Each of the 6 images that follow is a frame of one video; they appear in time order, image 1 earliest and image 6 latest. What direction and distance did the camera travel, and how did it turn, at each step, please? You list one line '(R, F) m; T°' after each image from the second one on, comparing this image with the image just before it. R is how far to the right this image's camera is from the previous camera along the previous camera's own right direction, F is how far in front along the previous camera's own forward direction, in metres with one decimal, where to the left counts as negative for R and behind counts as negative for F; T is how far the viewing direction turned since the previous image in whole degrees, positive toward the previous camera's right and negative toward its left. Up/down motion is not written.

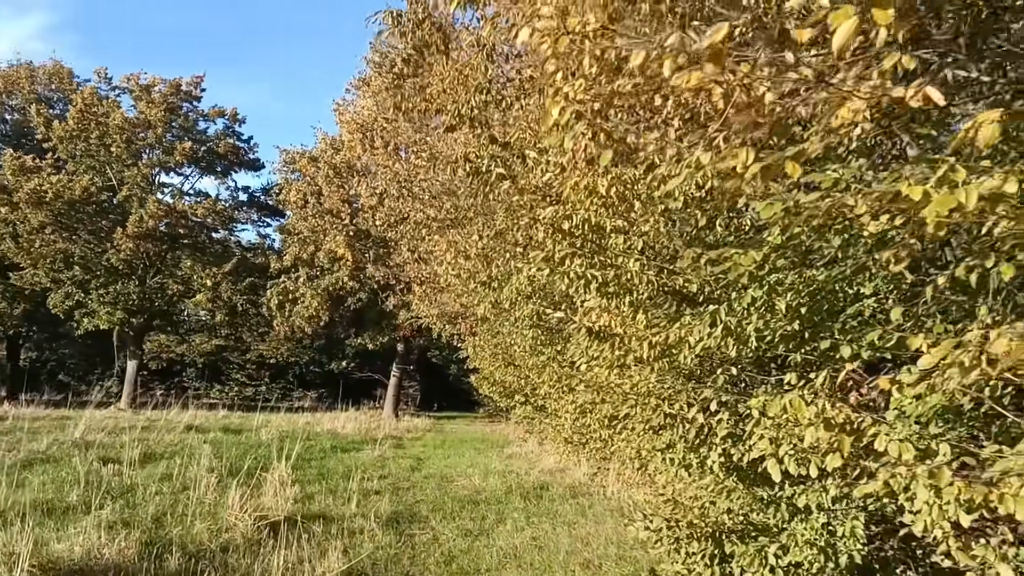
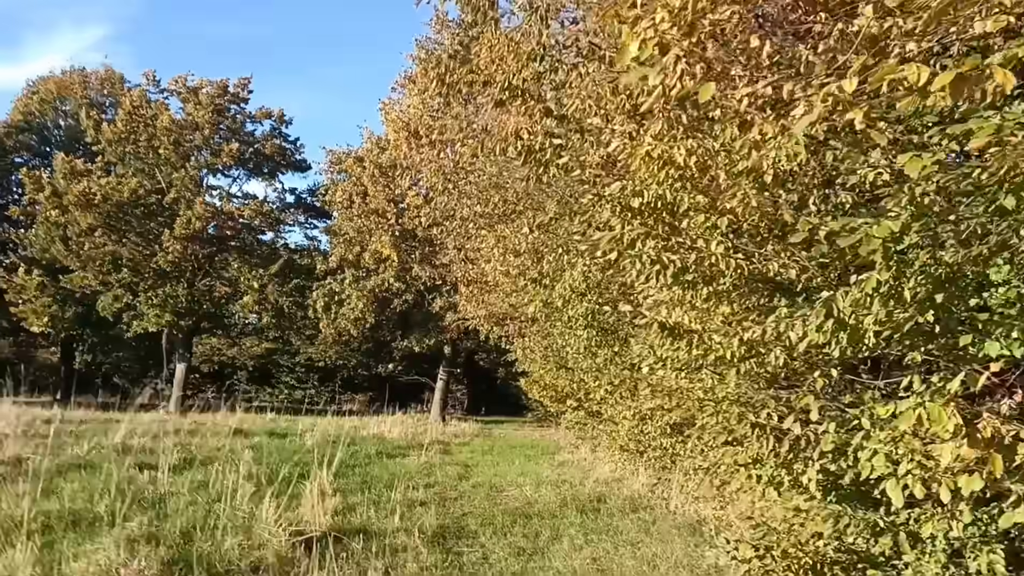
(-0.1, +0.6) m; -3°
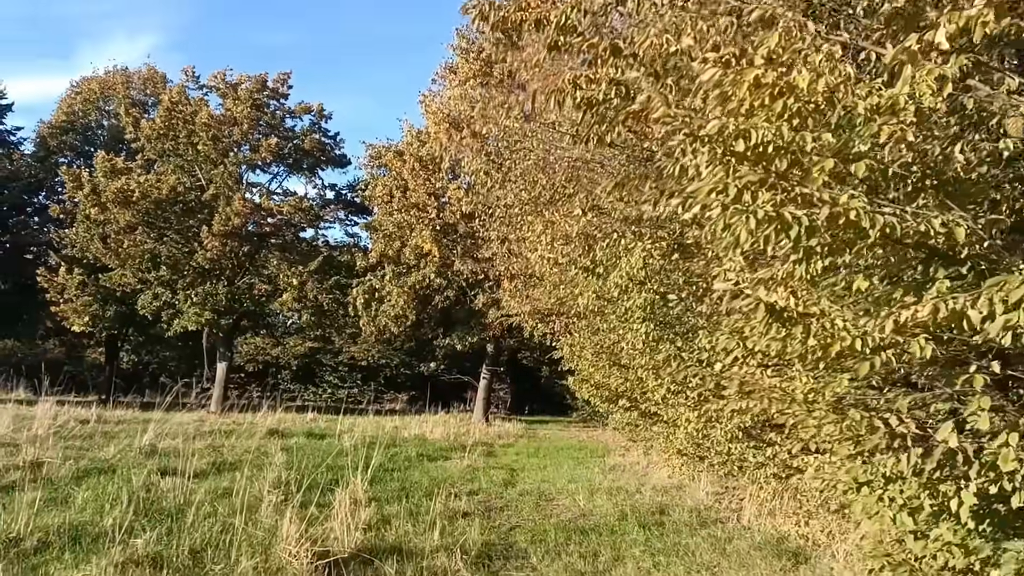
(-0.1, +0.8) m; -3°
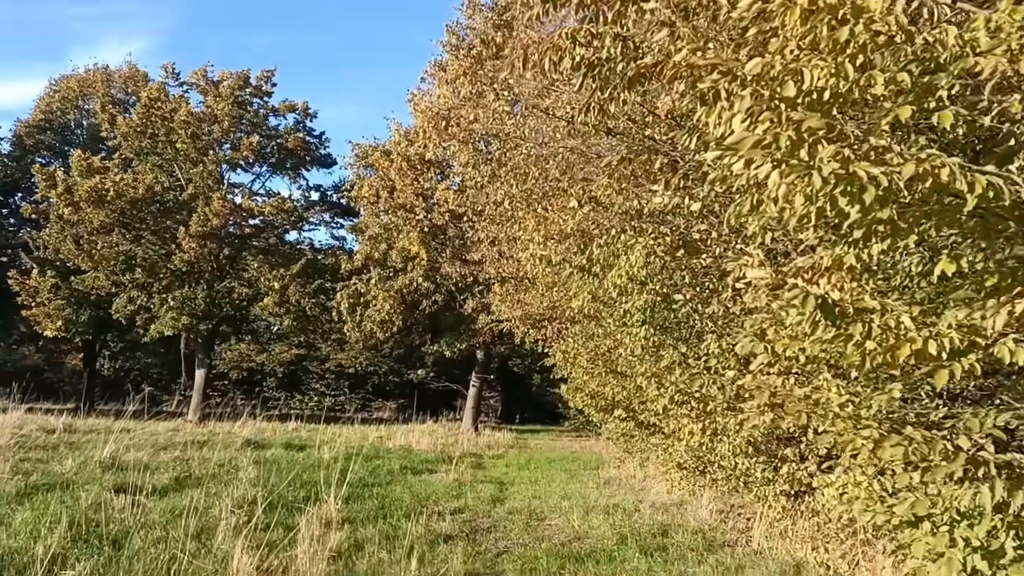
(0.0, +0.6) m; +1°
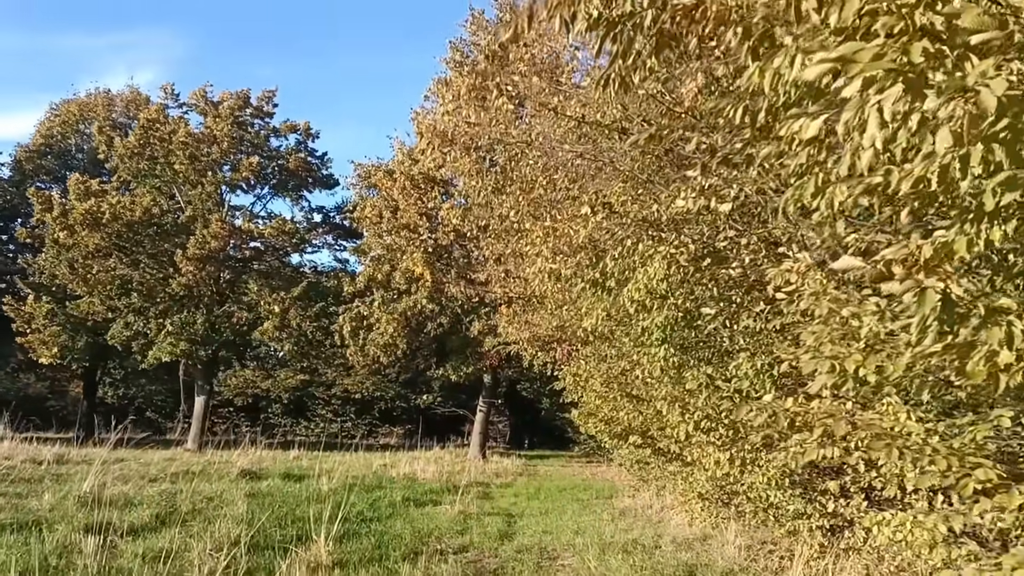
(0.0, +0.6) m; -1°
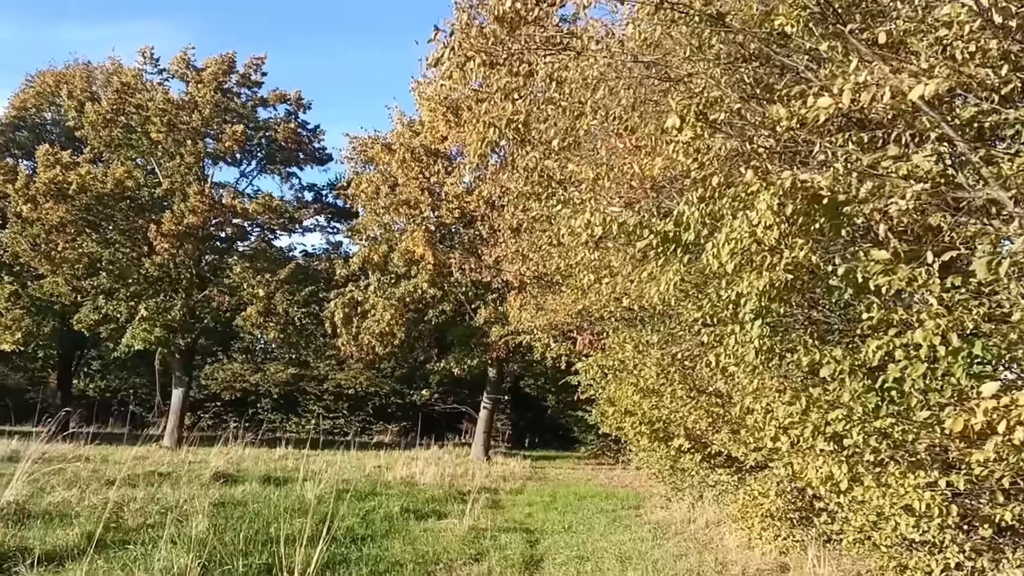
(-0.3, +1.6) m; 0°
